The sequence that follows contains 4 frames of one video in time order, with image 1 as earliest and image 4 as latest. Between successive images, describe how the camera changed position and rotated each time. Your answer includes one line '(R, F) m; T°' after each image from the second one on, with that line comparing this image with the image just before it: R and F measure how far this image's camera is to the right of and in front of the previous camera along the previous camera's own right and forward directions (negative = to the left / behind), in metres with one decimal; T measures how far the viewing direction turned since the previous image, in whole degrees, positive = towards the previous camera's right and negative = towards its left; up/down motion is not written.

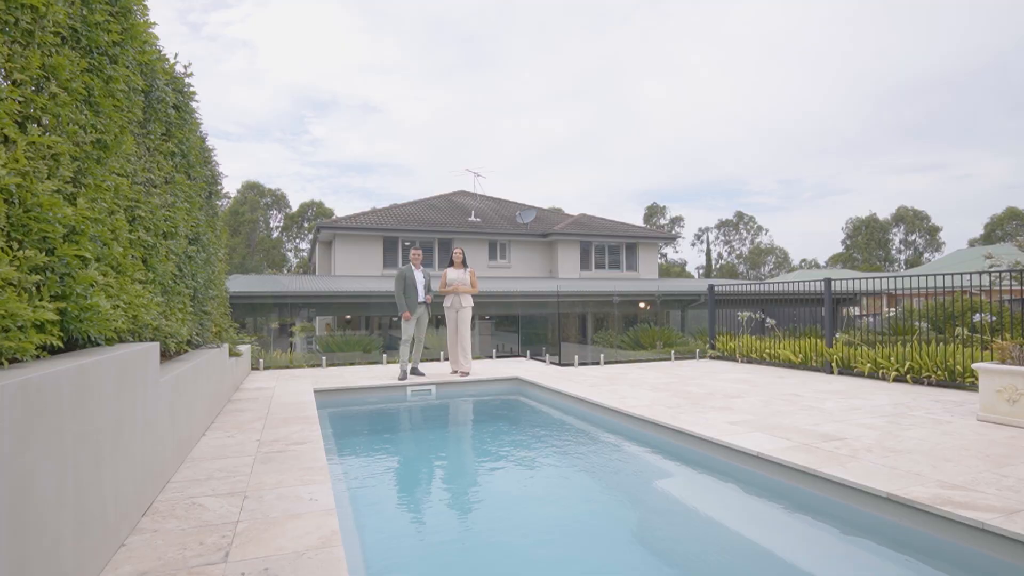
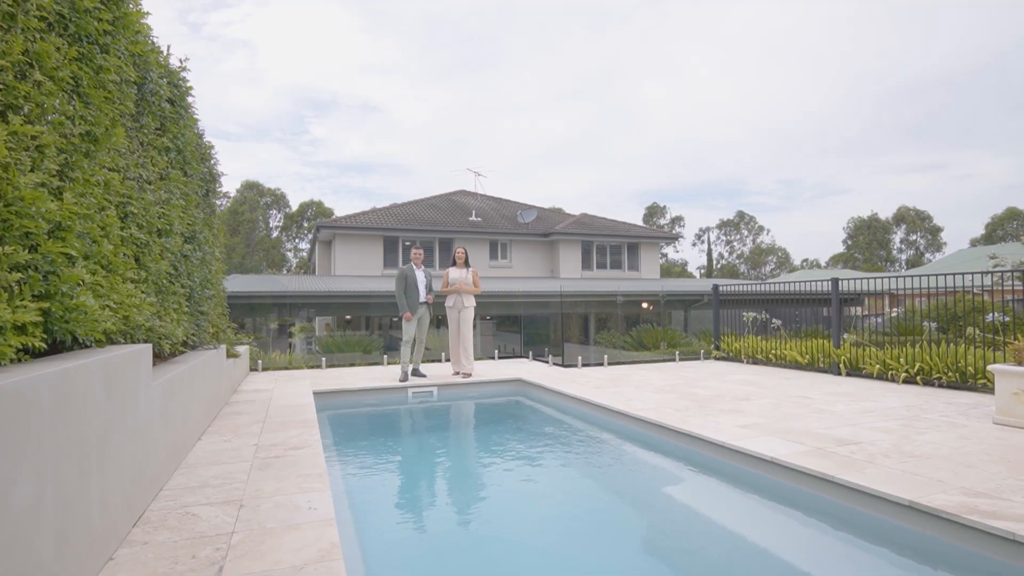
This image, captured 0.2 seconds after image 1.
(0.0, +0.1) m; 0°
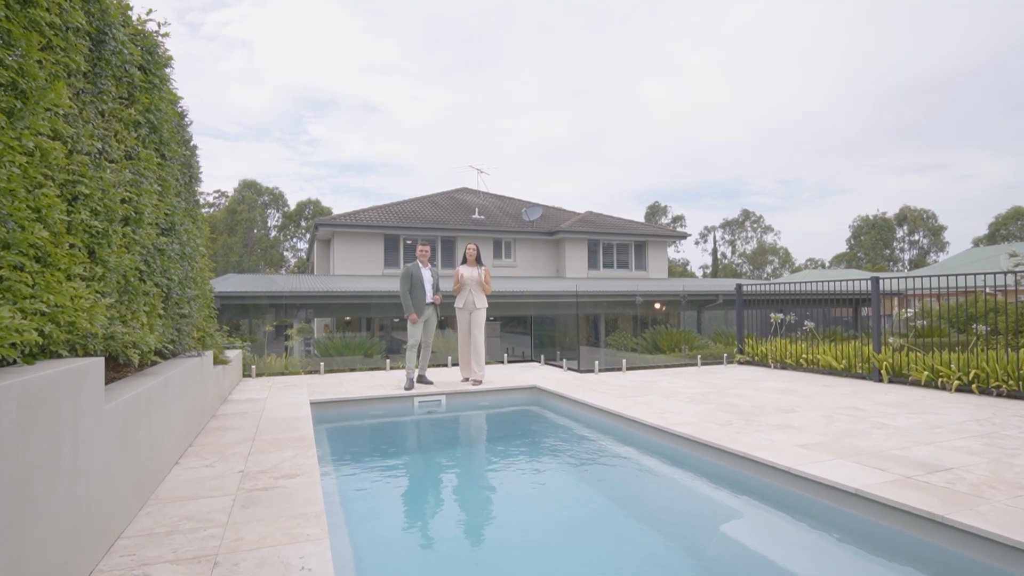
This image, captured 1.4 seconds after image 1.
(-0.2, +0.6) m; 0°
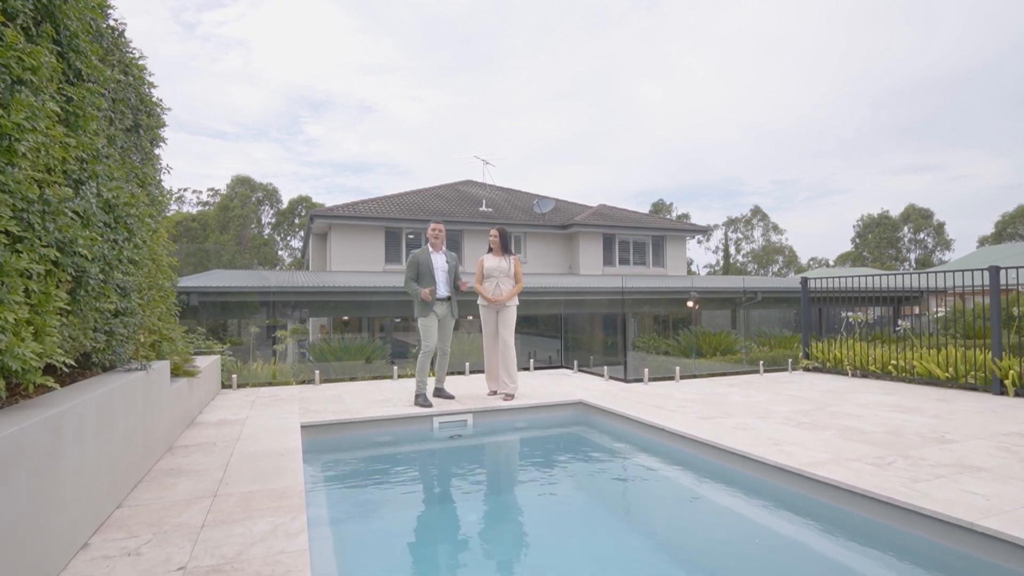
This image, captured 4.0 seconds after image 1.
(-0.5, +1.3) m; 0°
